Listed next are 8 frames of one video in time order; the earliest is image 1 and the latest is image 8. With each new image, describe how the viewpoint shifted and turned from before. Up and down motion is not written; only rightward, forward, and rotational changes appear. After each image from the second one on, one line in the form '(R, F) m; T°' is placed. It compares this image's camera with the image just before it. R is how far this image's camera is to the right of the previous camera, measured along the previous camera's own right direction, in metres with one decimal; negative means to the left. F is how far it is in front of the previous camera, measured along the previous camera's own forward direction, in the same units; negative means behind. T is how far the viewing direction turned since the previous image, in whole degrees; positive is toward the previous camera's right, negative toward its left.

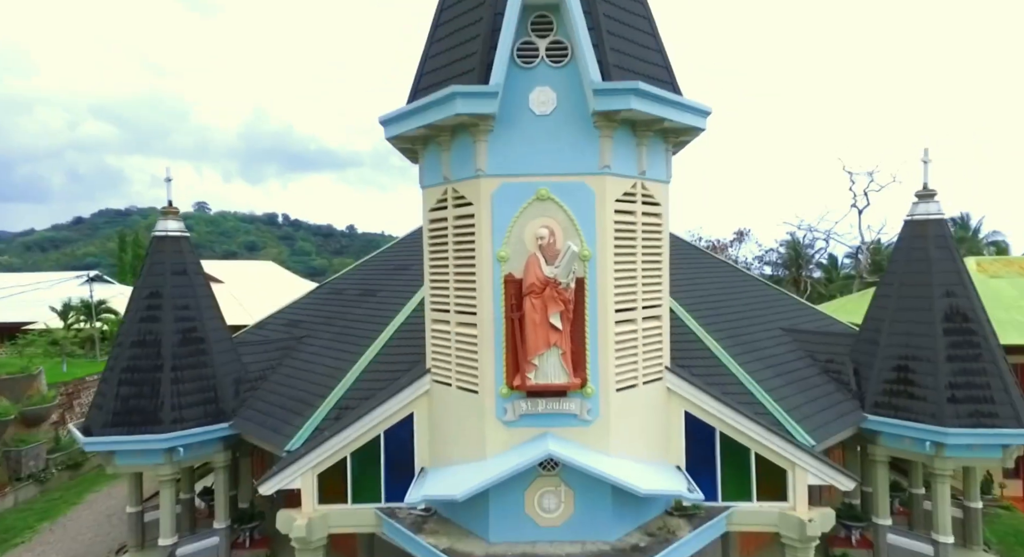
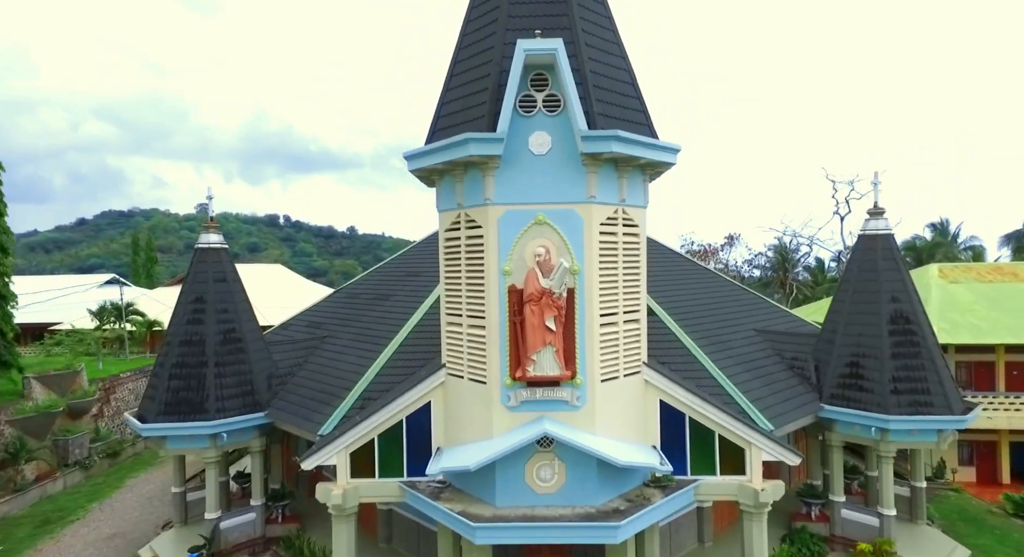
(0.0, -1.8) m; 0°
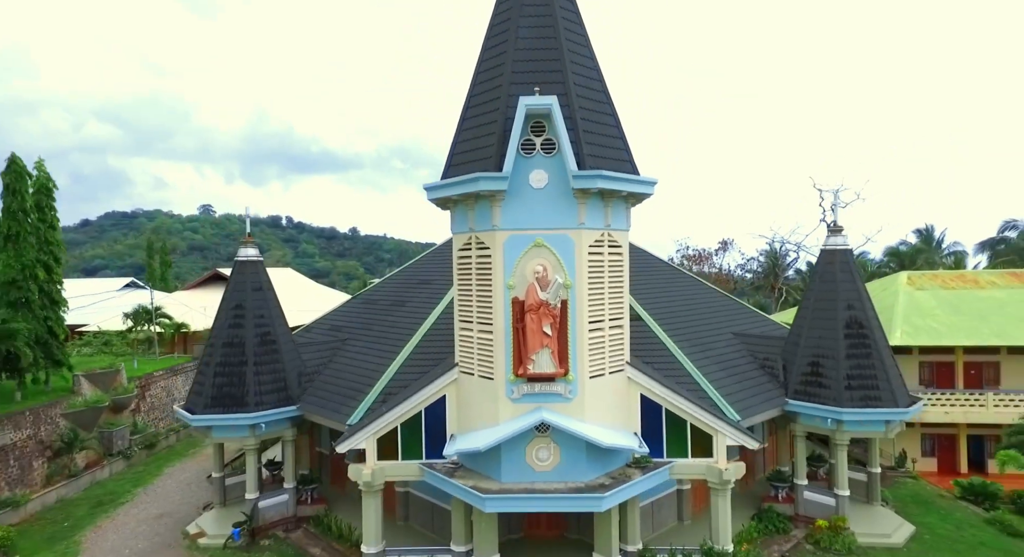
(0.0, -2.1) m; 0°
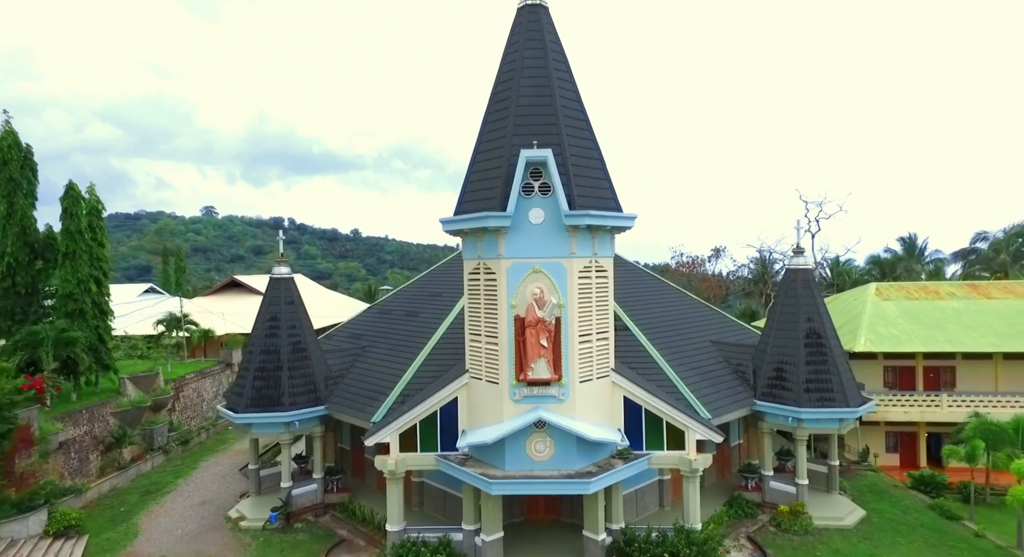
(0.0, -2.4) m; 0°
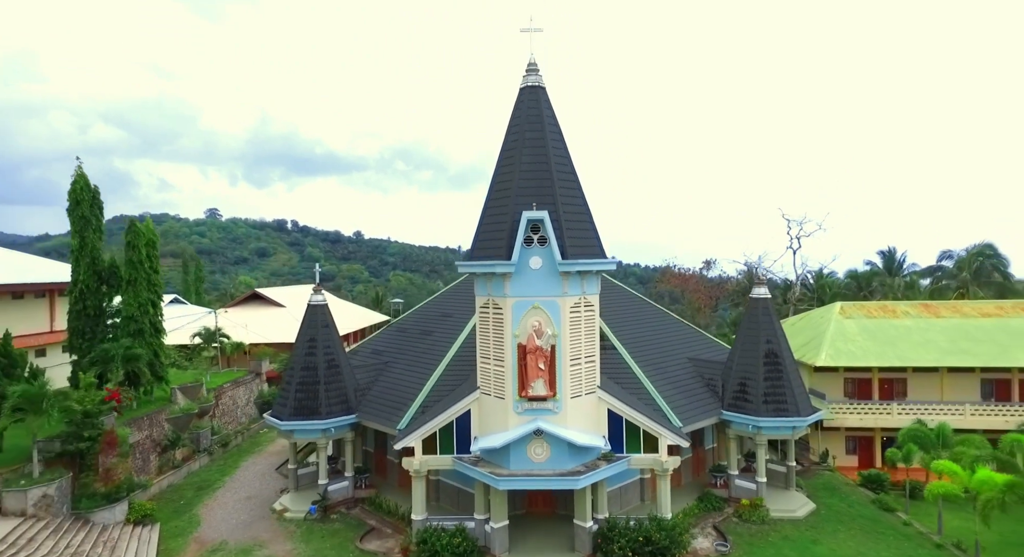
(-0.1, -3.3) m; 0°
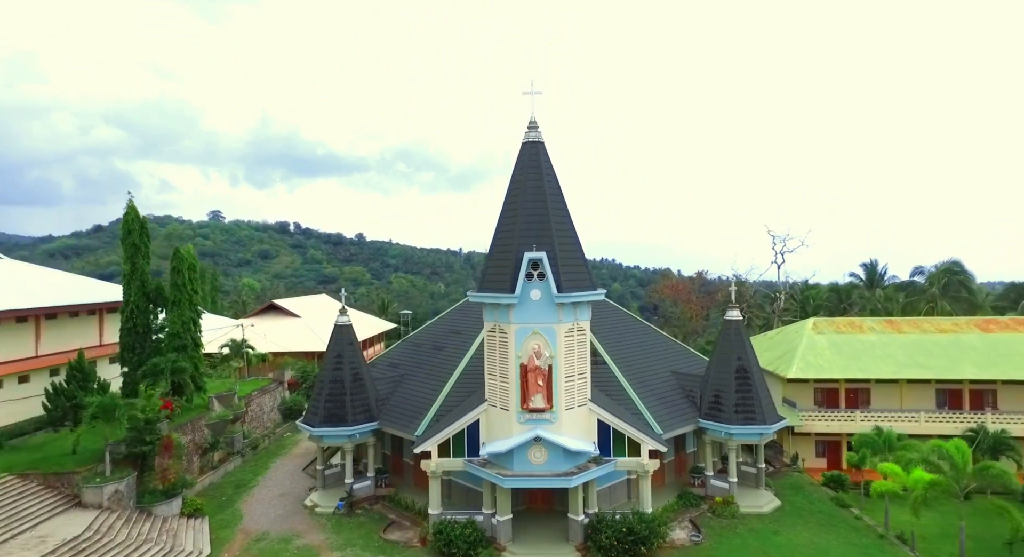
(-0.1, -3.1) m; 0°
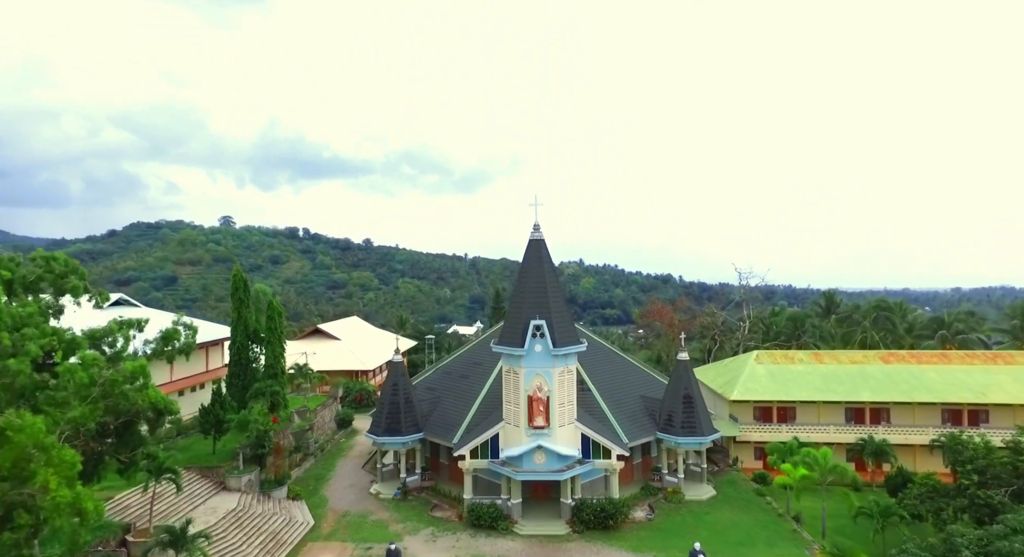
(-0.3, -9.7) m; 0°
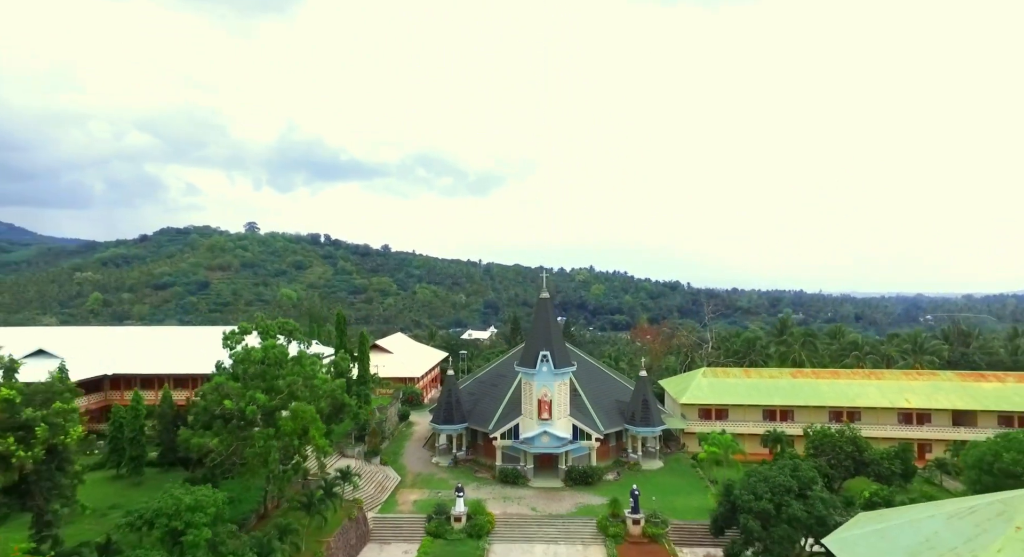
(-0.4, -17.3) m; -1°
